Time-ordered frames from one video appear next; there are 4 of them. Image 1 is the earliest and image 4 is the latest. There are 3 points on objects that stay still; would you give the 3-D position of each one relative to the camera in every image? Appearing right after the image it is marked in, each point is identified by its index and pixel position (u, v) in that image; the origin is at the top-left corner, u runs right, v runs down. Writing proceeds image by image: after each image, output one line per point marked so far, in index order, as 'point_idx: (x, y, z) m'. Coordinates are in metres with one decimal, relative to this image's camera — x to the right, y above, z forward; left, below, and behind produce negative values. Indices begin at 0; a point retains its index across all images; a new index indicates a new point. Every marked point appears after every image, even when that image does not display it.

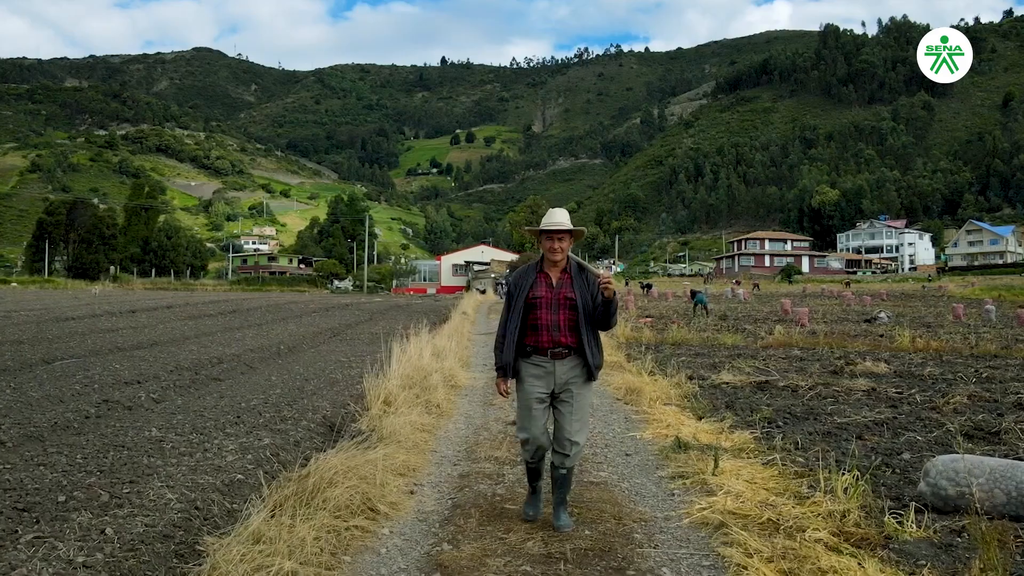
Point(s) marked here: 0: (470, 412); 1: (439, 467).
0: (-0.5, -1.5, +8.6) m
1: (-0.6, -1.5, +5.9) m
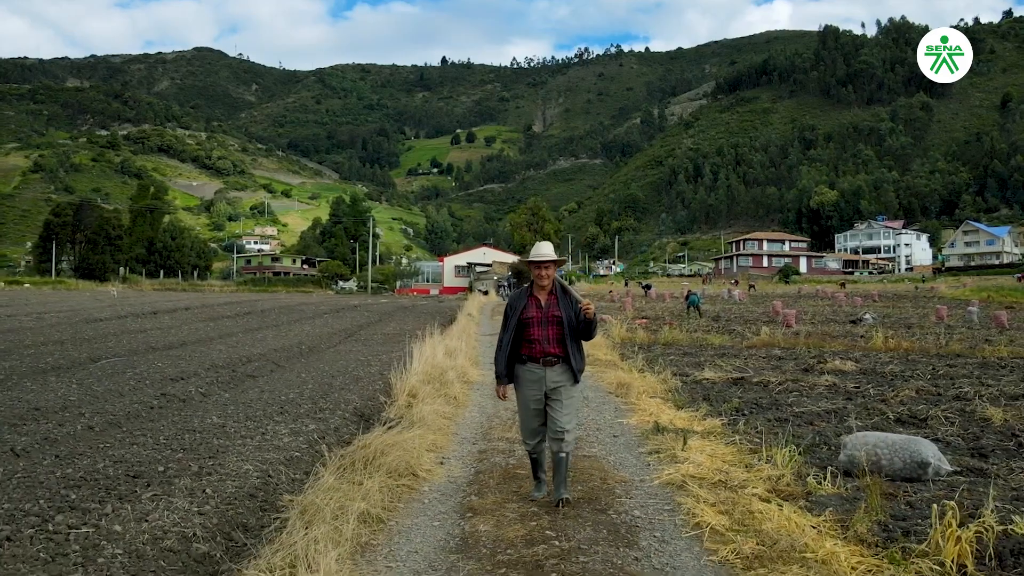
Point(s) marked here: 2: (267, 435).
0: (-0.4, -1.6, +9.9) m
1: (-0.5, -1.6, +7.3) m
2: (-2.8, -1.7, +8.1) m
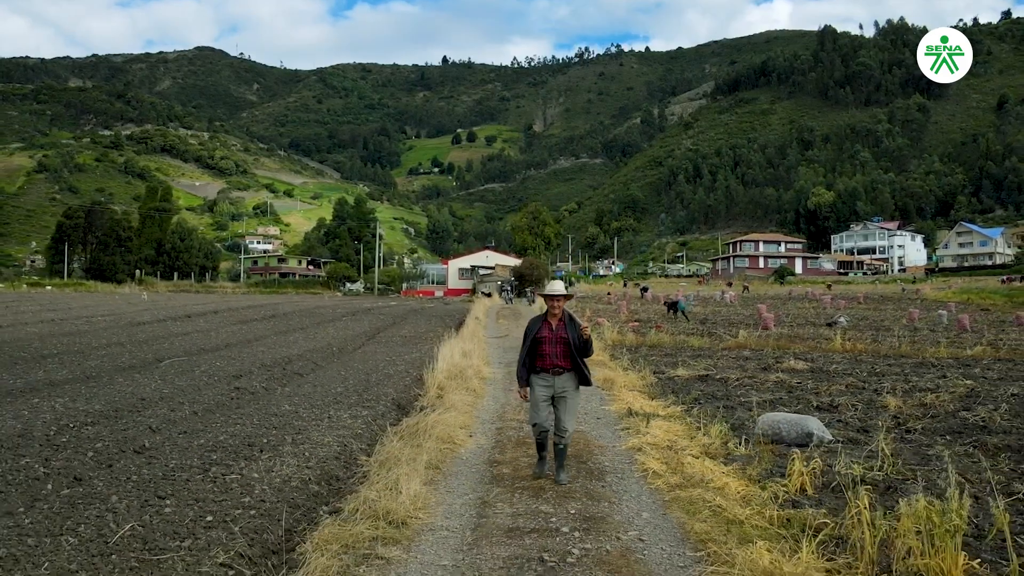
0: (-0.3, -1.8, +12.3) m
1: (-0.4, -1.9, +9.7) m
2: (-2.6, -1.9, +10.5) m
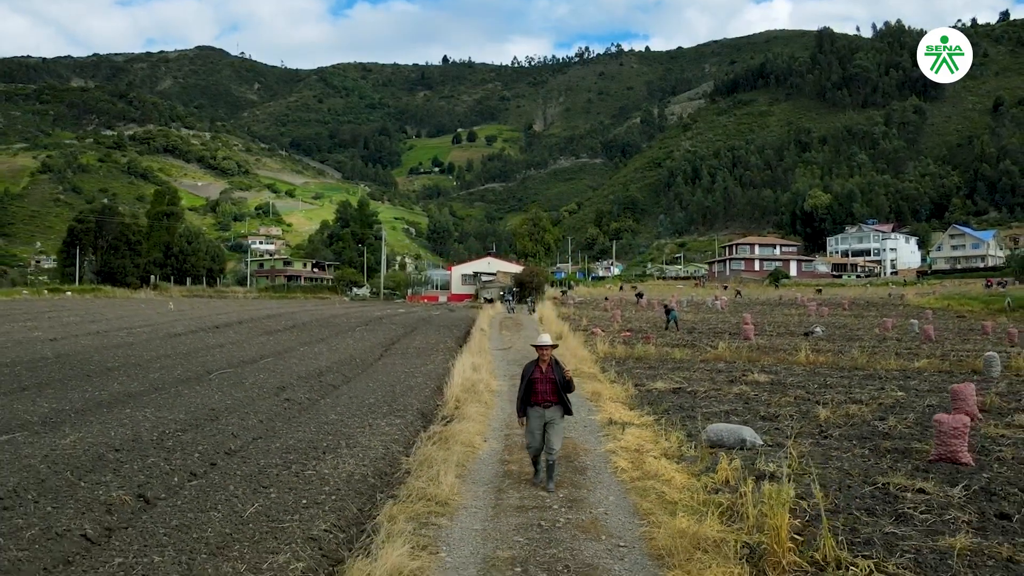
0: (-0.2, -2.4, +14.9) m
1: (-0.3, -2.5, +12.3) m
2: (-2.6, -2.5, +13.1) m
